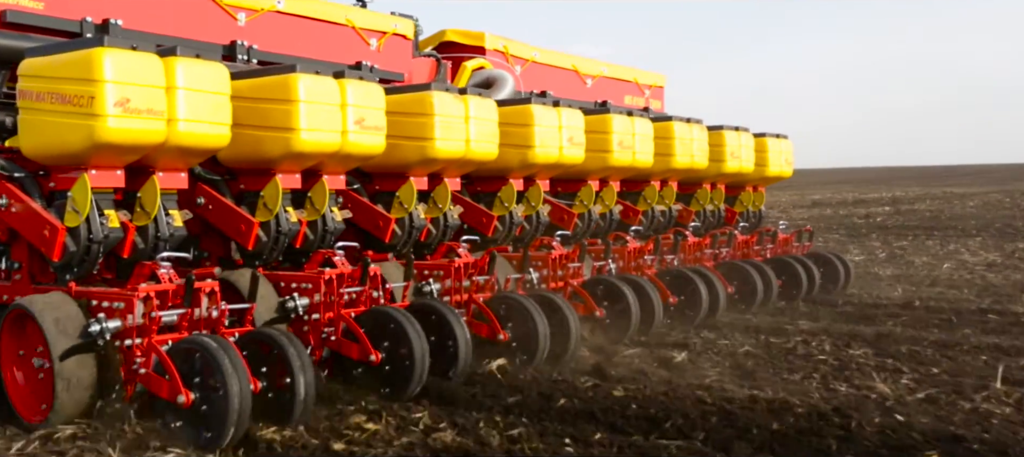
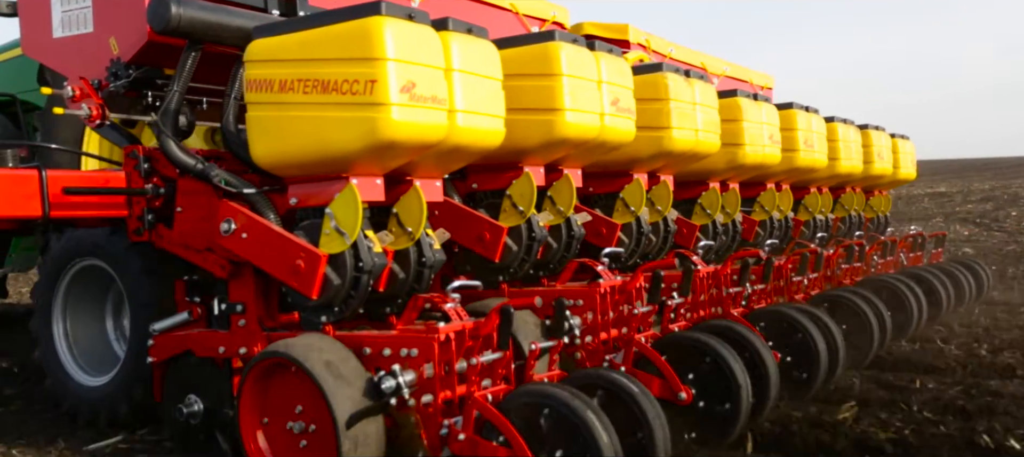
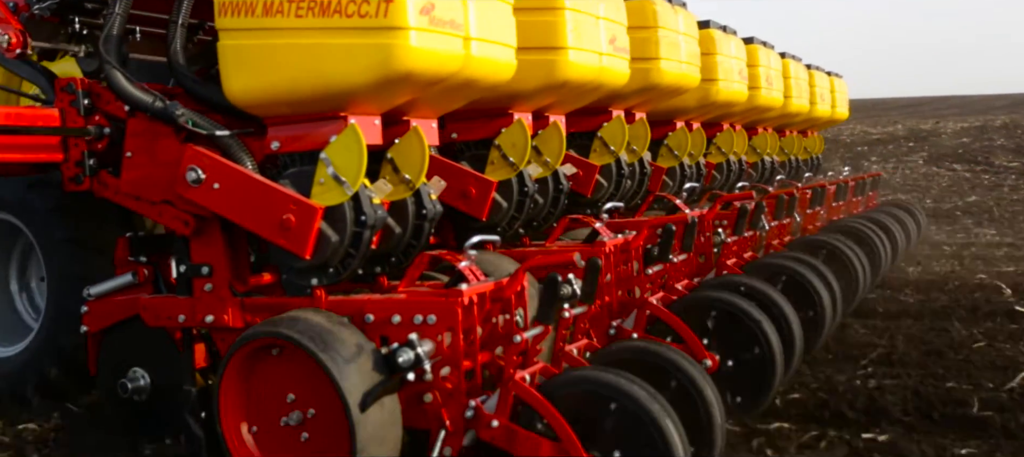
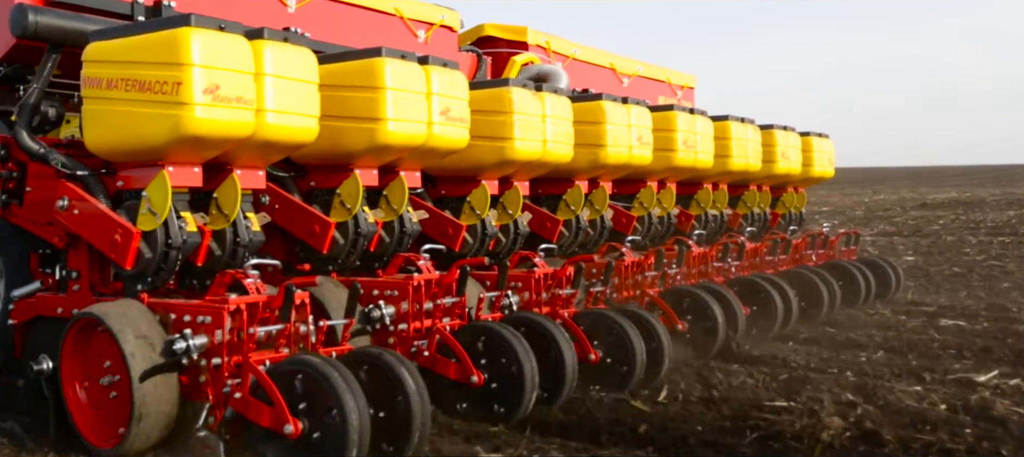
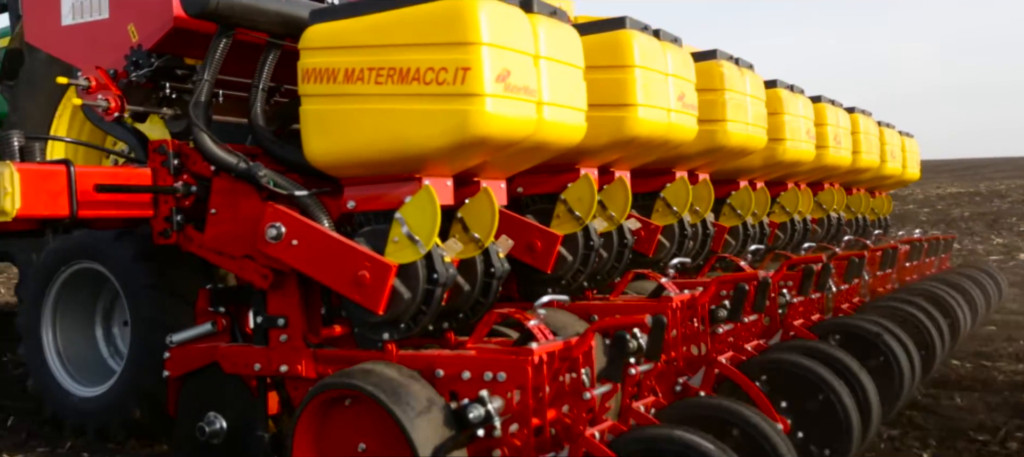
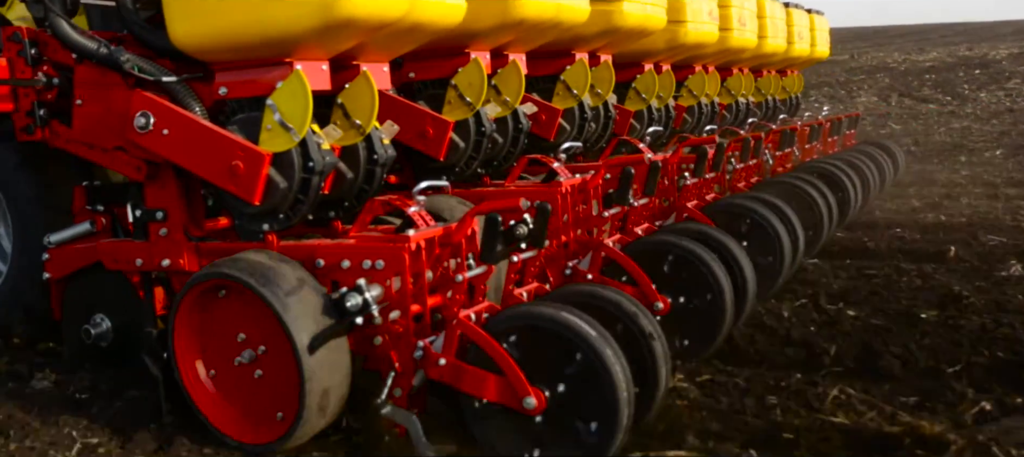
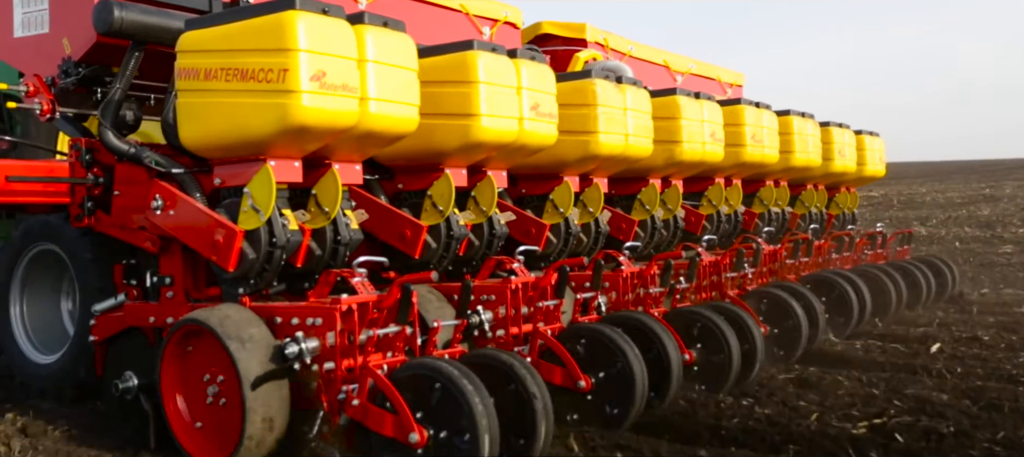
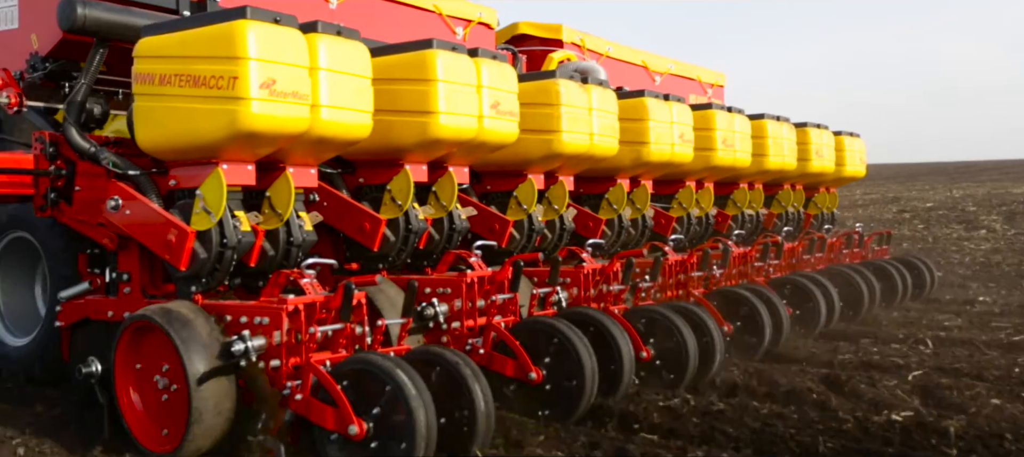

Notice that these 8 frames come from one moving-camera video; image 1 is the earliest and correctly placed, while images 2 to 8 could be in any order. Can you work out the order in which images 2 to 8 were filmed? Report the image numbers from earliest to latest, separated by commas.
4, 8, 7, 2, 5, 3, 6
